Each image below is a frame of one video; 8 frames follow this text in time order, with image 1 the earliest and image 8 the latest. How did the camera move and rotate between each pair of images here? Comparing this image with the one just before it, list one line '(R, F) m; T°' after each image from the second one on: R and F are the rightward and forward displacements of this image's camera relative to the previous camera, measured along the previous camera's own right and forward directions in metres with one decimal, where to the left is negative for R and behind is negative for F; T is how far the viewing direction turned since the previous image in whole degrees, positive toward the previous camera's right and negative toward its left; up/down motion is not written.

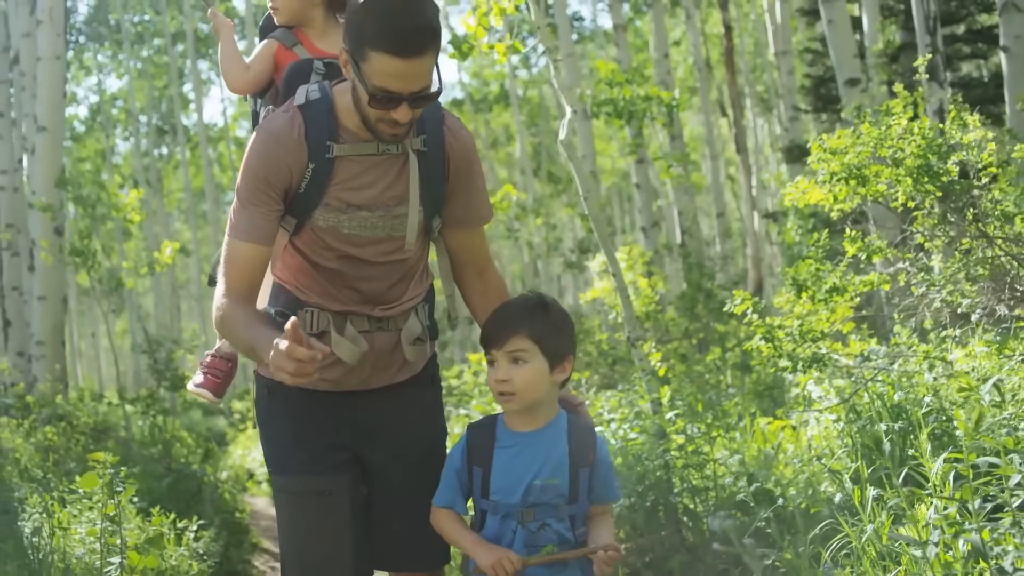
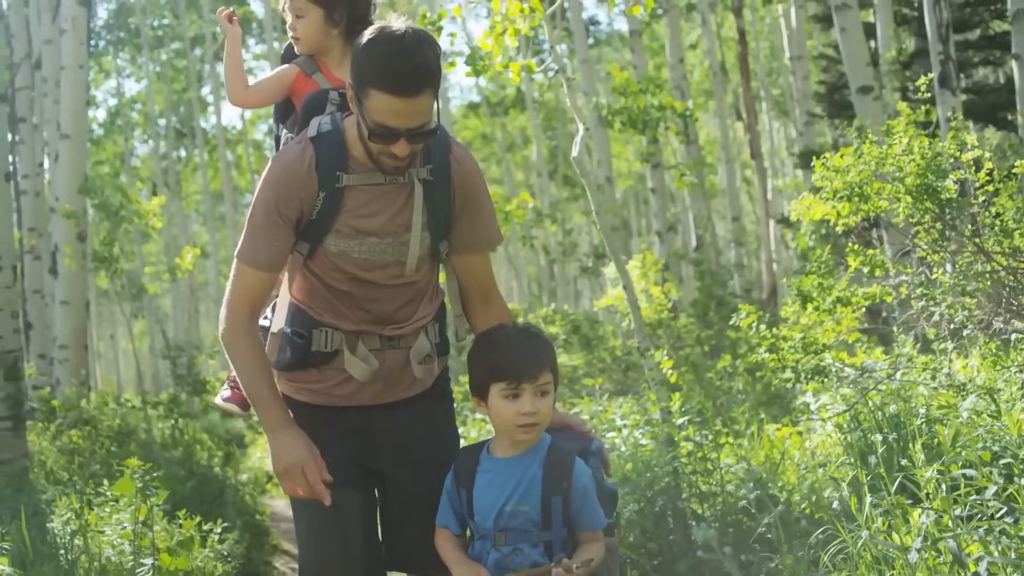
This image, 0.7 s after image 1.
(0.0, -0.2) m; -1°
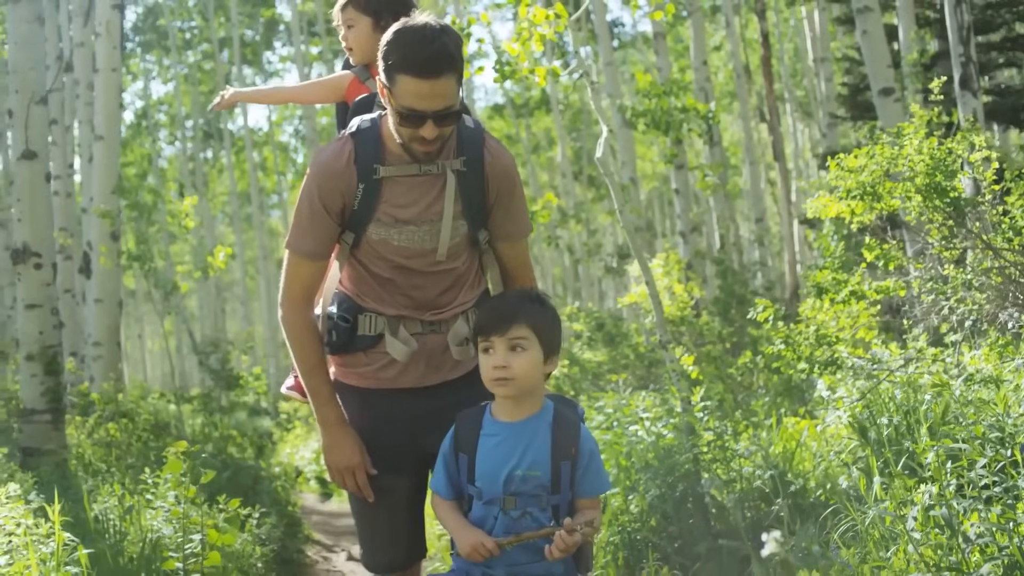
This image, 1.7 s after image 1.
(0.0, -0.2) m; -1°
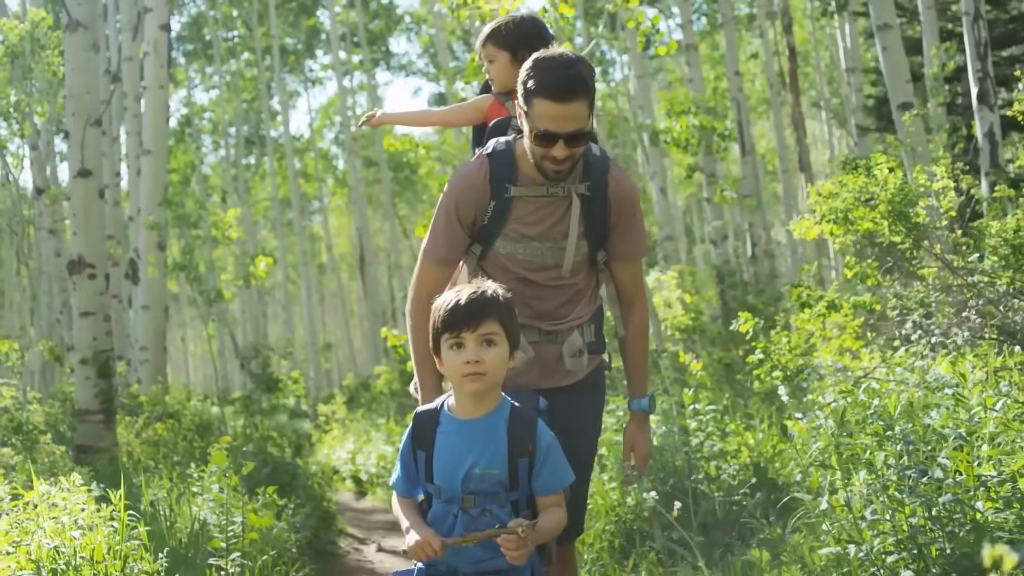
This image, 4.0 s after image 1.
(+0.2, -0.6) m; -2°
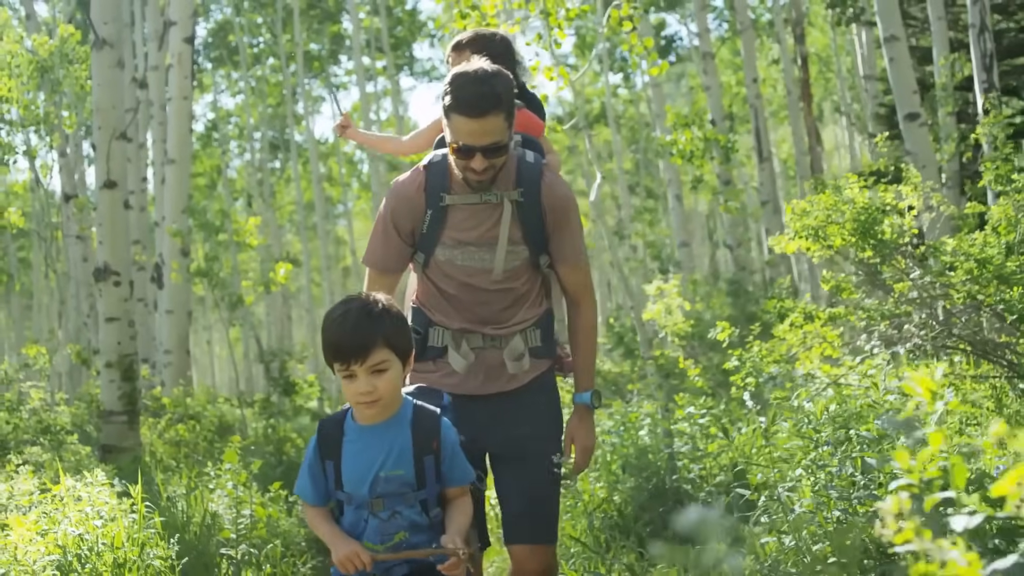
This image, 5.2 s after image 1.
(+0.2, -0.4) m; -1°
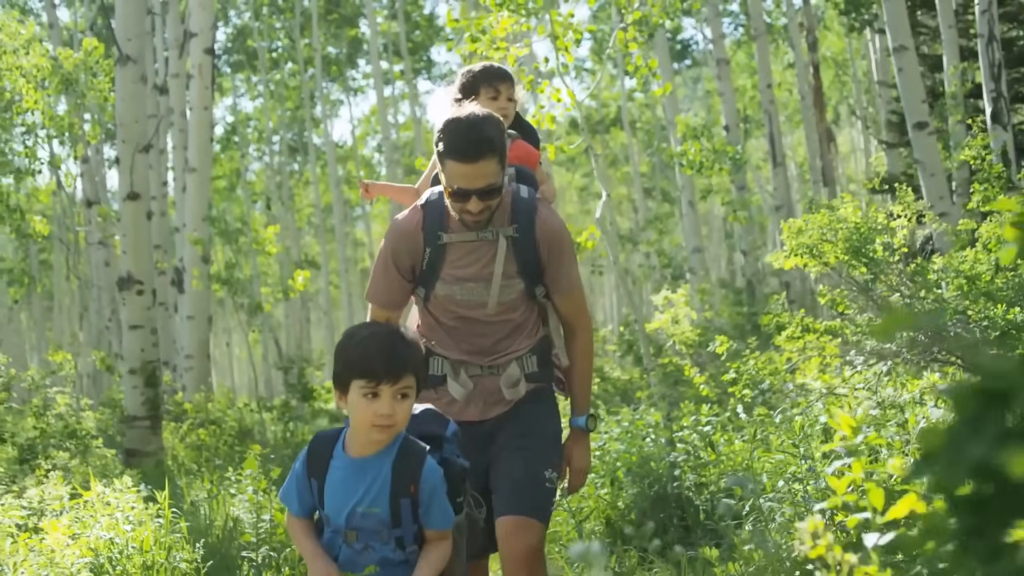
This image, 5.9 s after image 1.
(+0.1, -0.3) m; -1°
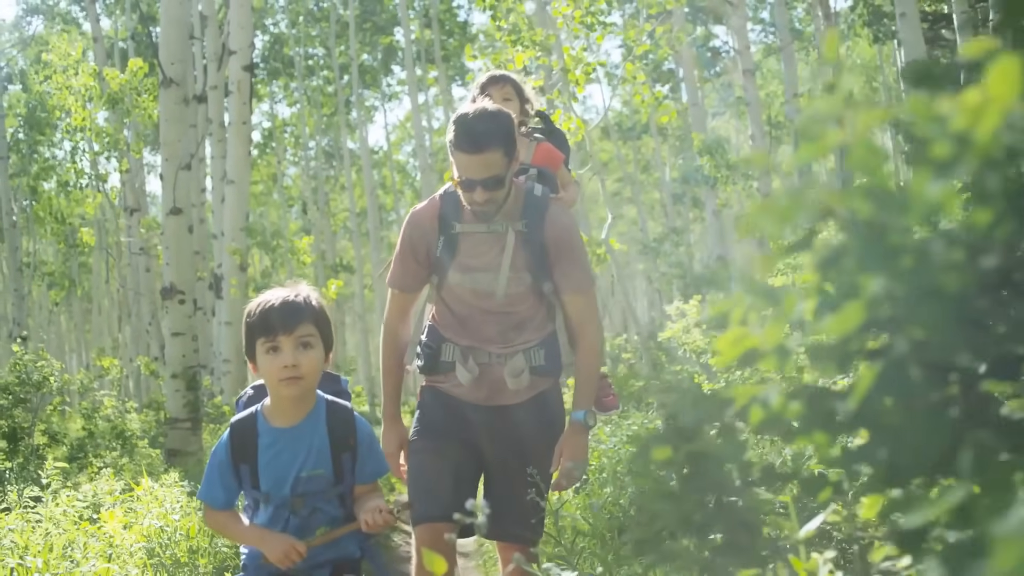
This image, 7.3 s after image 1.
(+0.1, -0.6) m; -2°
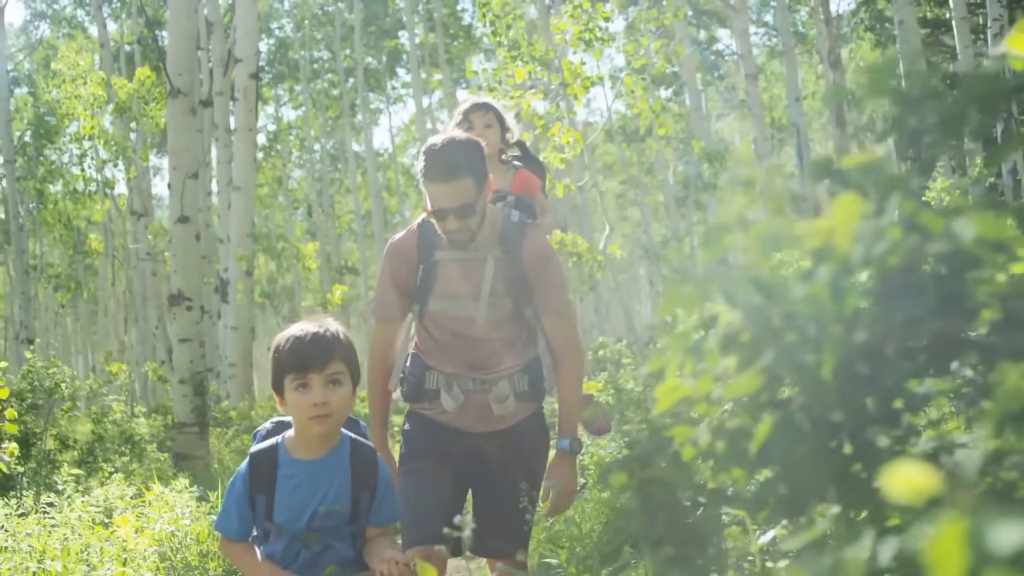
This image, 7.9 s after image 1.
(0.0, -0.2) m; 0°
